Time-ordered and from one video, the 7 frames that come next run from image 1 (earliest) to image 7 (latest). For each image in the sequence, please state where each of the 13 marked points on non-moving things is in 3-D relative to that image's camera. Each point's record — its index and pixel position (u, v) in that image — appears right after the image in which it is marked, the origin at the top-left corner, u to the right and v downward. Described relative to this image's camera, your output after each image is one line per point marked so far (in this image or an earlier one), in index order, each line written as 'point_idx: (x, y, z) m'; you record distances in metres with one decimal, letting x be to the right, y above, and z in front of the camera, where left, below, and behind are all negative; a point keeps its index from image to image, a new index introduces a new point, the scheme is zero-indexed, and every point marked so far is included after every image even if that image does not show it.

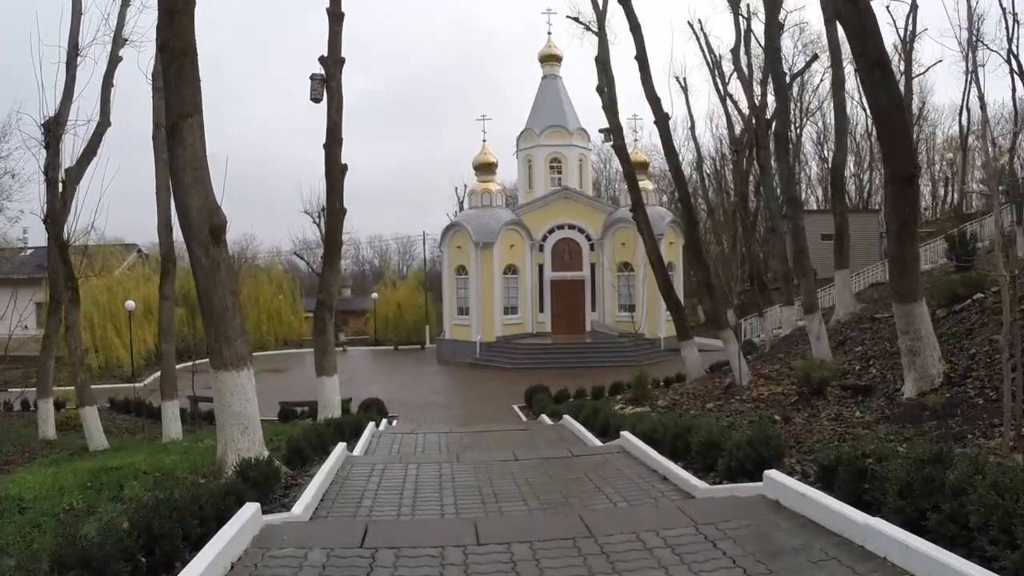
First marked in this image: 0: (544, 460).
0: (+0.3, -1.5, +6.7) m
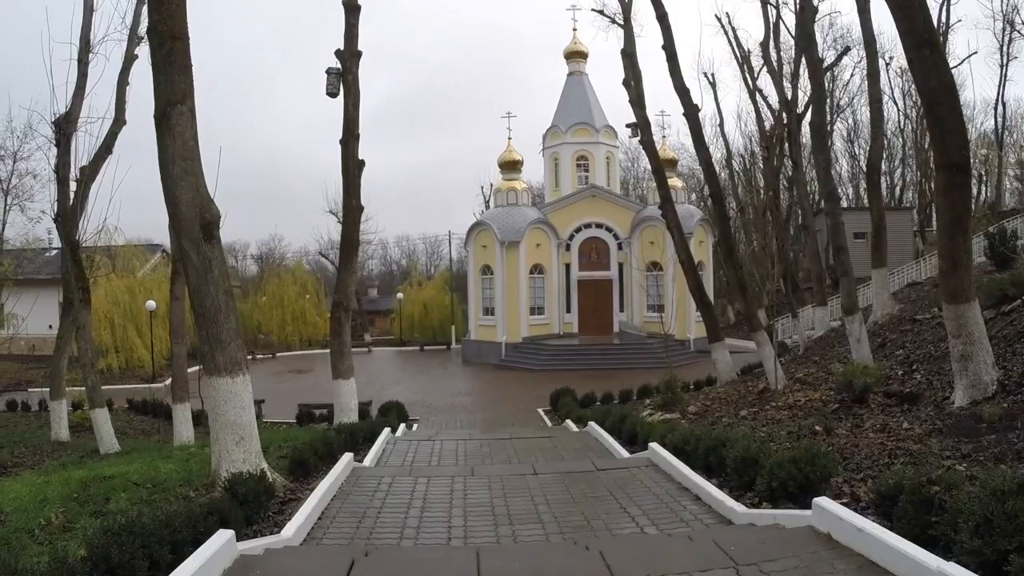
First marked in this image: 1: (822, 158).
0: (+0.4, -1.5, +6.2) m
1: (+4.6, +1.9, +11.3) m
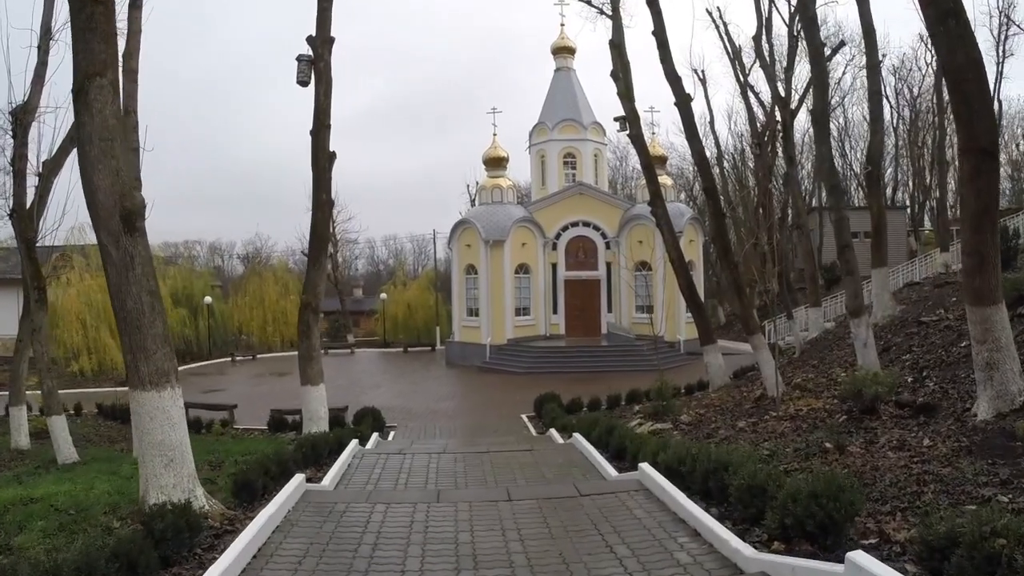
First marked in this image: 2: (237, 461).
0: (+0.2, -1.5, +5.4) m
1: (+4.3, +1.9, +10.6) m
2: (-2.8, -1.7, +7.6) m
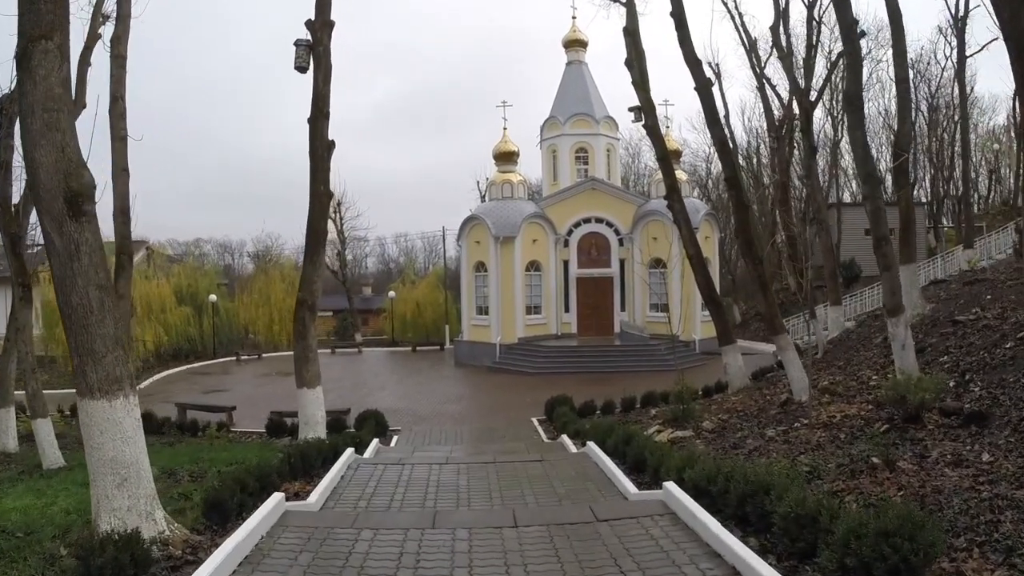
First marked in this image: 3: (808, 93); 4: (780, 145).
0: (+0.3, -1.5, +4.8) m
1: (+4.5, +2.0, +9.9) m
2: (-2.7, -1.7, +7.0) m
3: (+7.1, +4.7, +18.2) m
4: (+6.5, +3.5, +18.5) m
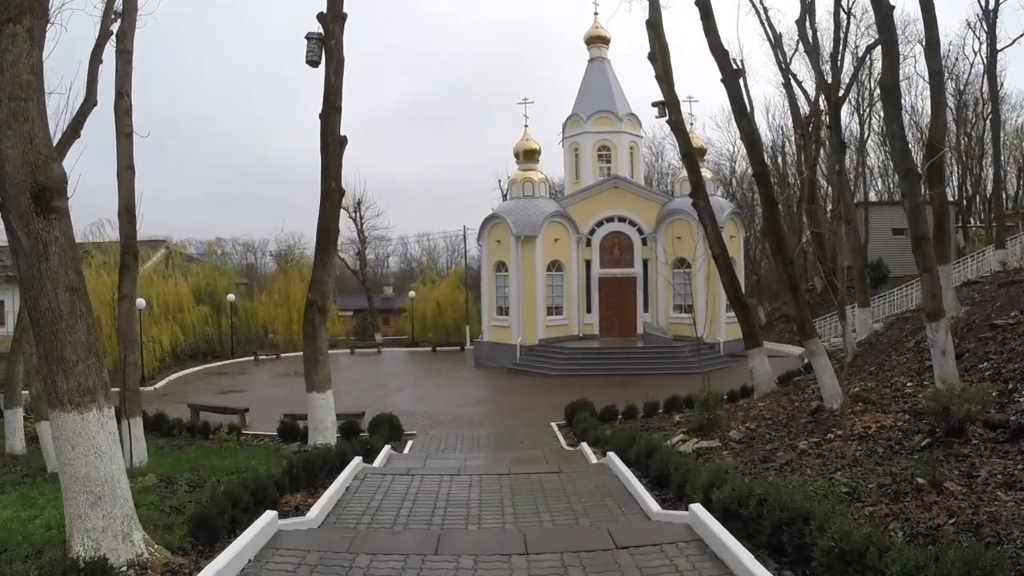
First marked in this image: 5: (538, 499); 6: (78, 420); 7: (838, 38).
0: (+0.3, -1.5, +4.3) m
1: (+4.7, +1.9, +9.3) m
2: (-2.6, -1.7, +6.7) m
3: (+7.5, +4.6, +17.5) m
4: (+7.0, +3.4, +17.9) m
5: (+0.2, -1.7, +6.3) m
6: (-2.2, -0.7, +3.9) m
7: (+7.0, +5.3, +16.2) m
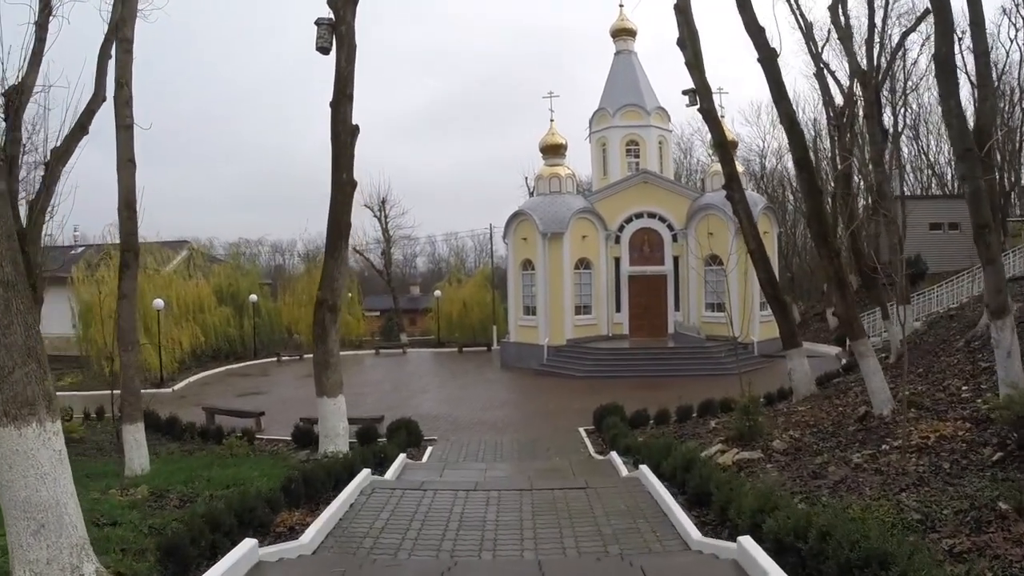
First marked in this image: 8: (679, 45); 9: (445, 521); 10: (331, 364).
0: (+0.4, -1.5, +3.7) m
1: (+4.9, +2.0, +8.5) m
2: (-2.4, -1.7, +6.1) m
3: (+8.1, +4.7, +16.6) m
4: (+7.5, +3.5, +17.0) m
5: (+0.4, -1.7, +5.6) m
6: (-2.1, -0.6, +3.3) m
7: (+7.5, +5.4, +15.3) m
8: (+3.2, +4.6, +14.4) m
9: (-0.5, -1.7, +5.7) m
10: (-2.2, -0.9, +9.3) m
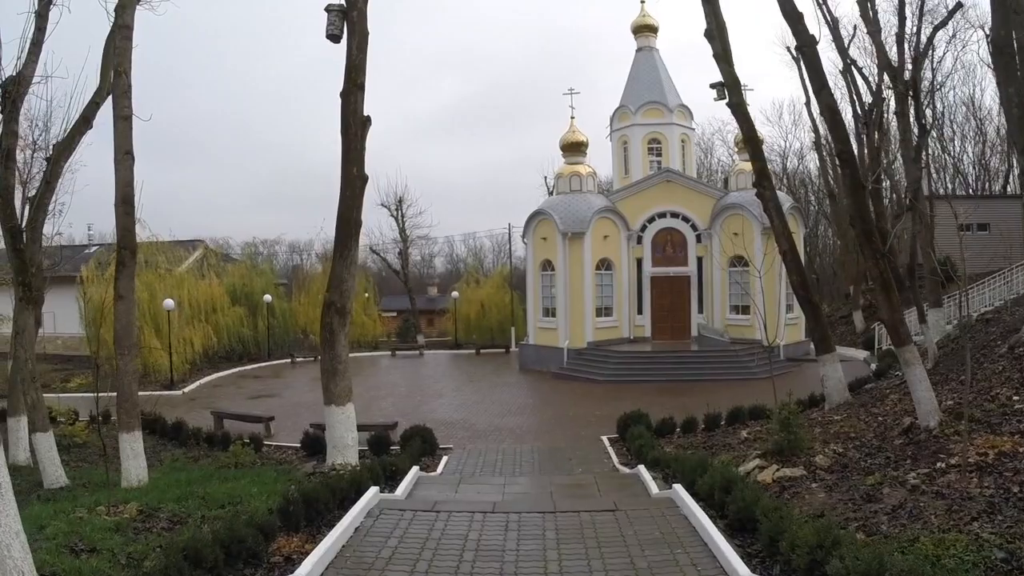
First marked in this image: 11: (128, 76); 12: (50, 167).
0: (+0.5, -1.5, +3.1) m
1: (+5.1, +2.0, +7.8) m
2: (-2.2, -1.7, +5.6) m
3: (+8.5, +4.6, +15.8) m
4: (+7.9, +3.5, +16.2) m
5: (+0.5, -1.7, +5.0) m
6: (-2.1, -0.7, +2.8) m
7: (+7.9, +5.4, +14.5) m
8: (+3.5, +4.6, +13.7) m
9: (-0.4, -1.8, +5.1) m
10: (-2.0, -0.9, +8.8) m
11: (-4.3, +2.4, +8.4) m
12: (-6.1, +1.6, +10.1) m
